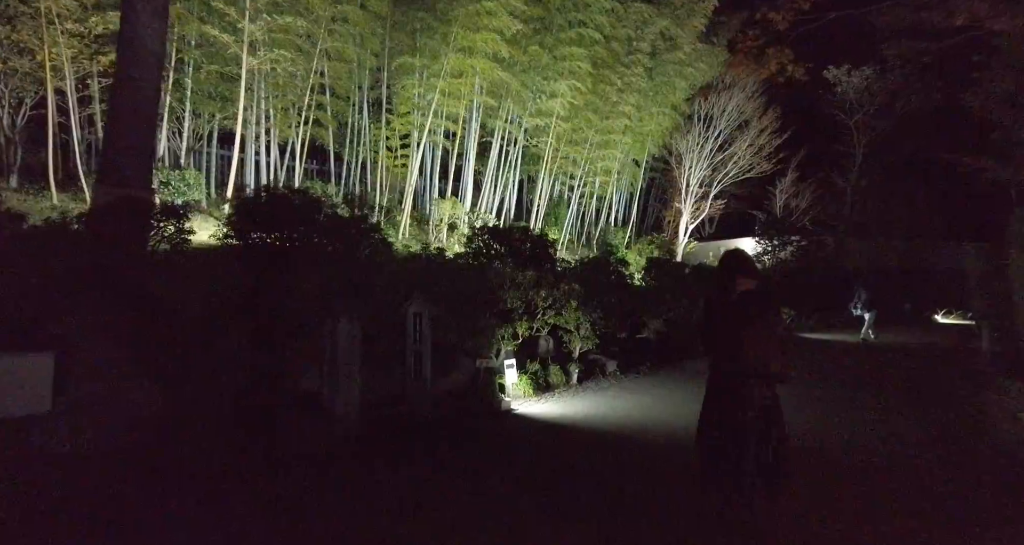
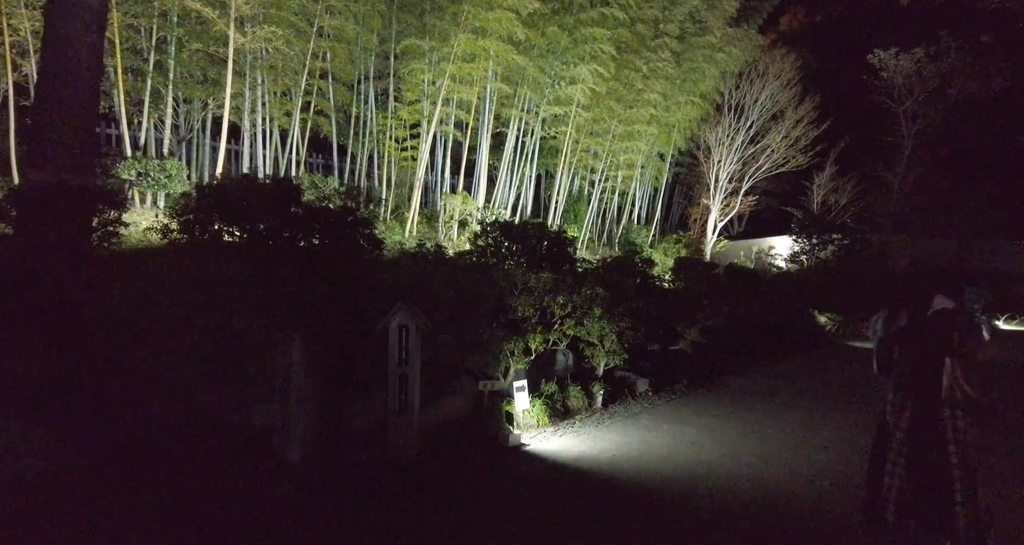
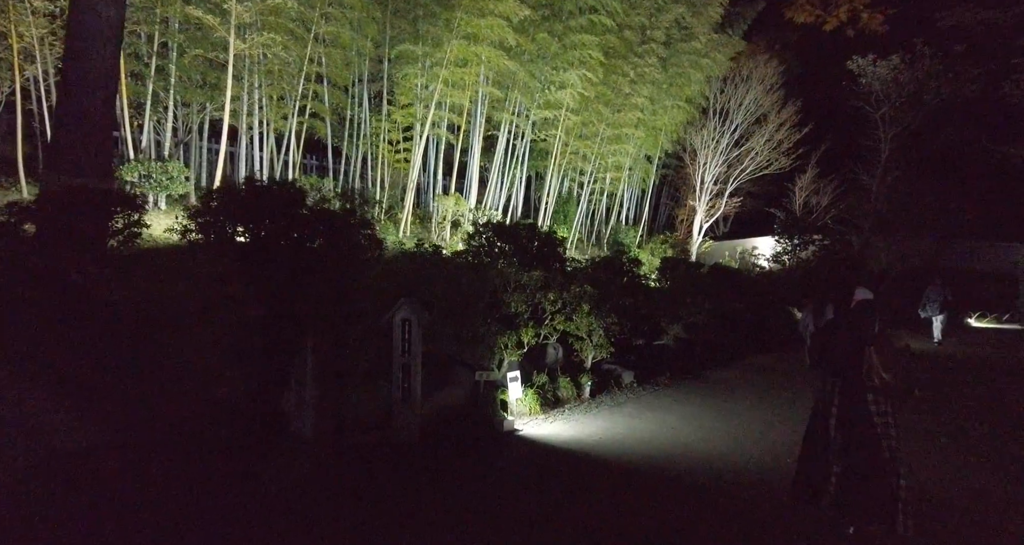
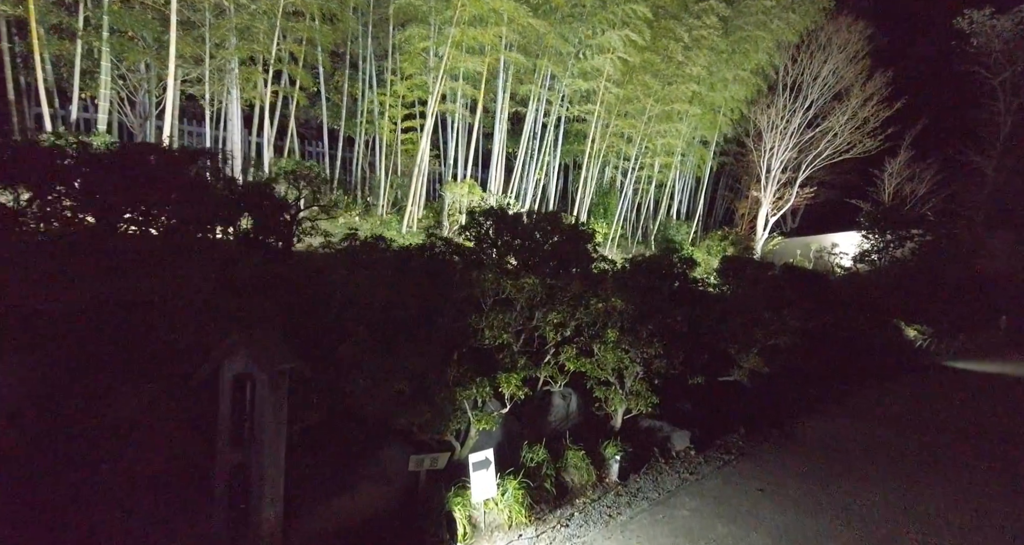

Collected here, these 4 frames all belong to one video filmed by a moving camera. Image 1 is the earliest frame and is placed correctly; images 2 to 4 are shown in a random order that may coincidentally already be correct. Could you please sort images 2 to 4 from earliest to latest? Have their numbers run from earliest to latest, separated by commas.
3, 2, 4
